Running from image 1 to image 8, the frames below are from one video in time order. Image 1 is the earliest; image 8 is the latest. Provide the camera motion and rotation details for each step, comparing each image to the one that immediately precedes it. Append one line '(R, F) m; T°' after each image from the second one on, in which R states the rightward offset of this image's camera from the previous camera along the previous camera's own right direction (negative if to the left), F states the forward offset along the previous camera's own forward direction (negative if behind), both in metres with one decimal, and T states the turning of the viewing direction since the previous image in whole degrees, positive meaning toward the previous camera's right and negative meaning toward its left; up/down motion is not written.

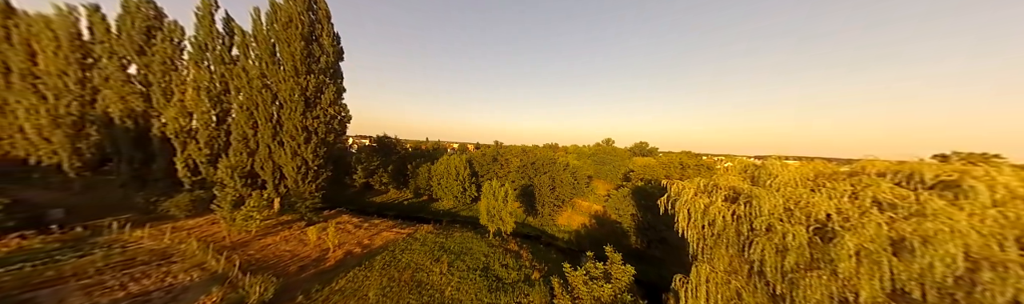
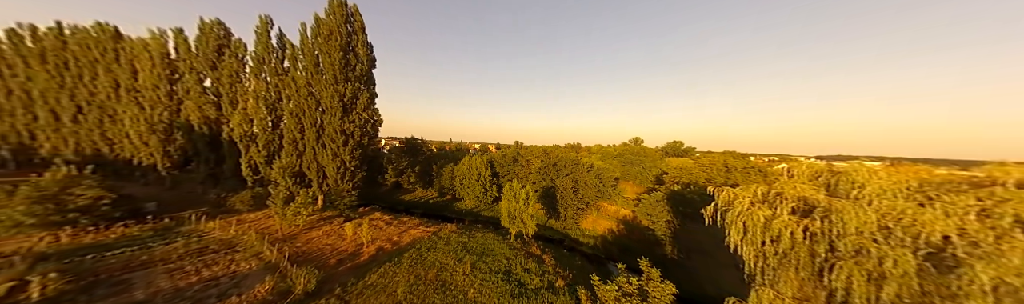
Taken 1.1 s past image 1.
(-0.1, +0.2) m; -6°
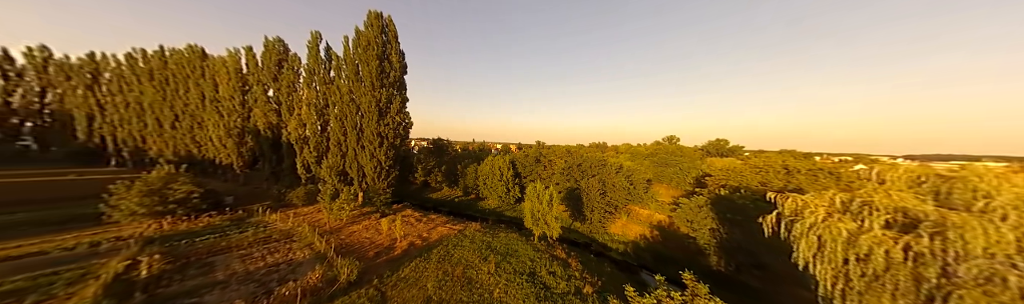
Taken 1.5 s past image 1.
(-0.1, +0.1) m; -6°
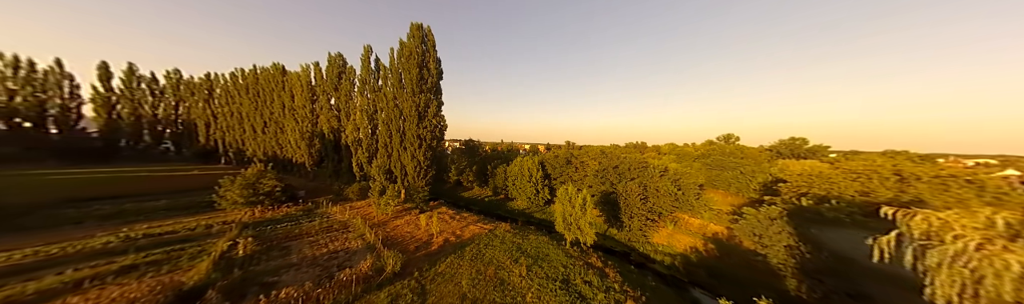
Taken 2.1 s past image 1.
(-0.1, +0.1) m; -8°
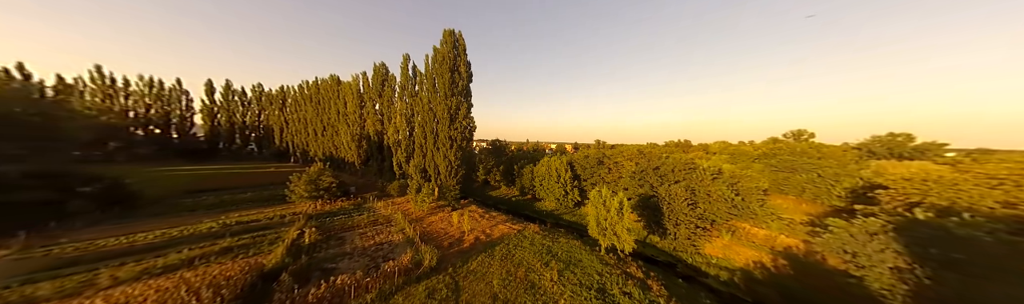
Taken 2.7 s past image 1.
(-0.2, +0.1) m; -7°
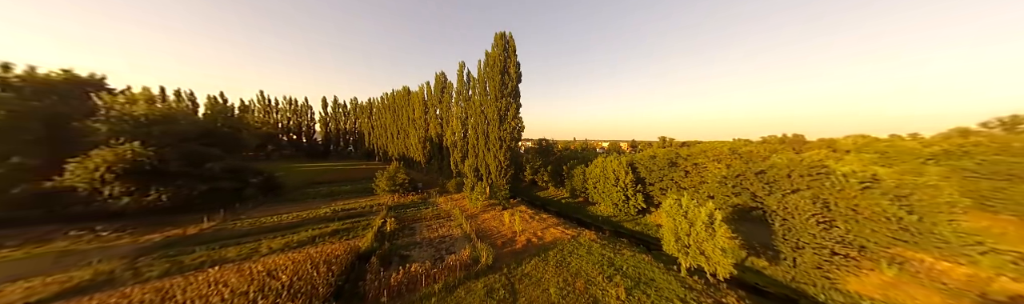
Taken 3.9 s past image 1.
(-0.4, +0.3) m; -13°
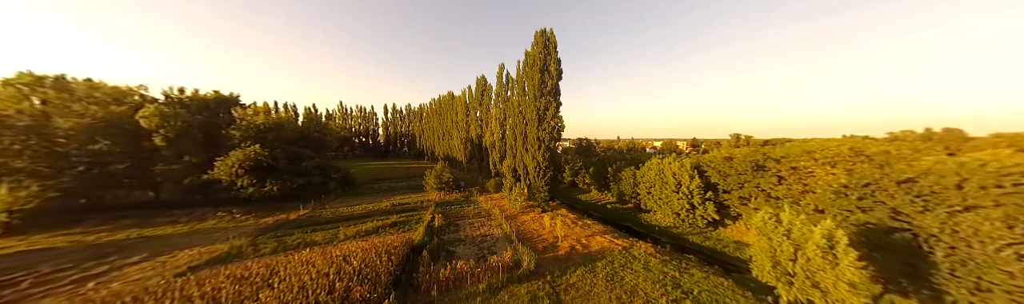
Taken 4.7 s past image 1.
(-0.3, +0.4) m; -11°
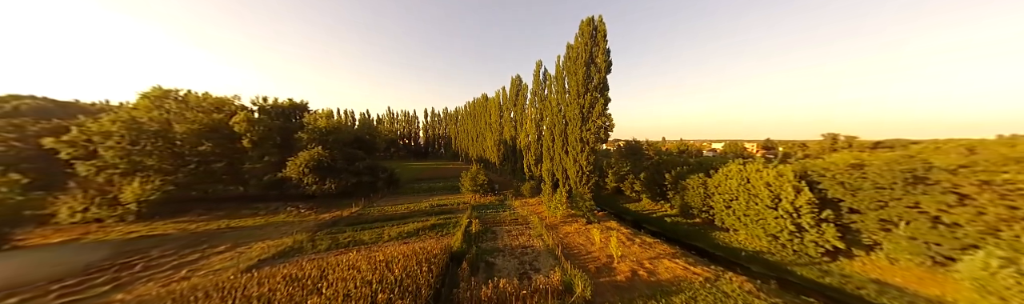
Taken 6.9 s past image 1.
(-0.9, +1.3) m; -9°
